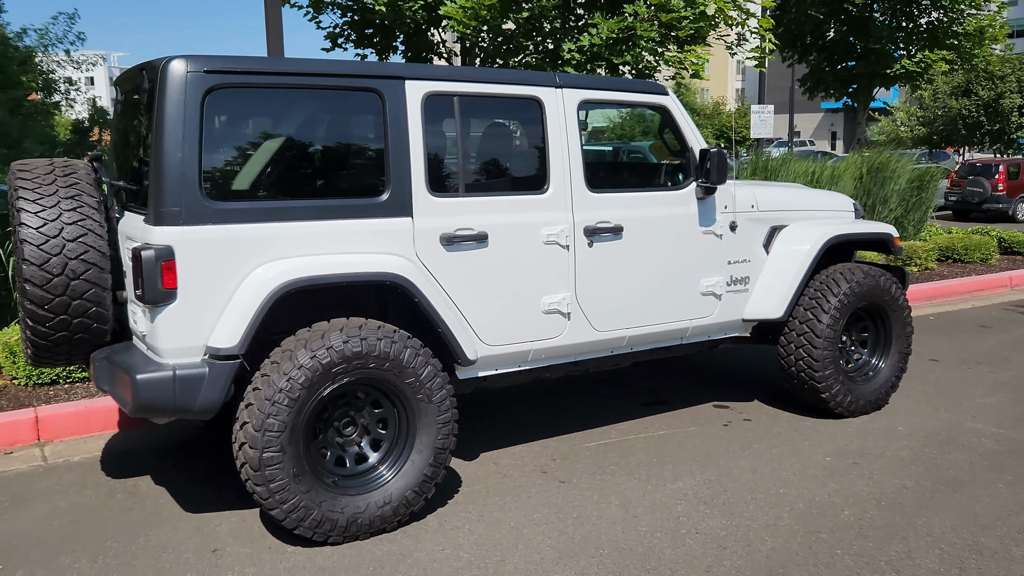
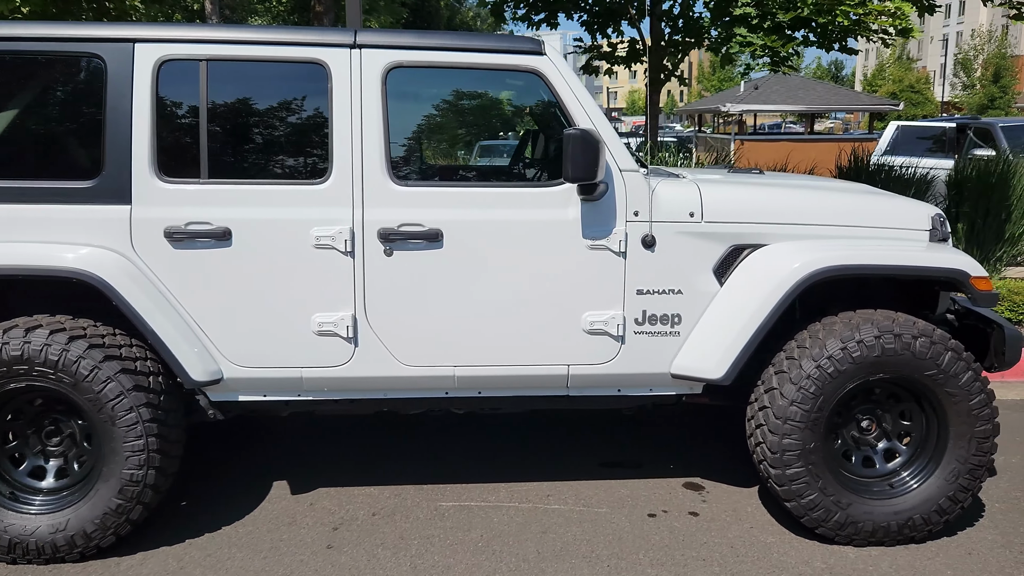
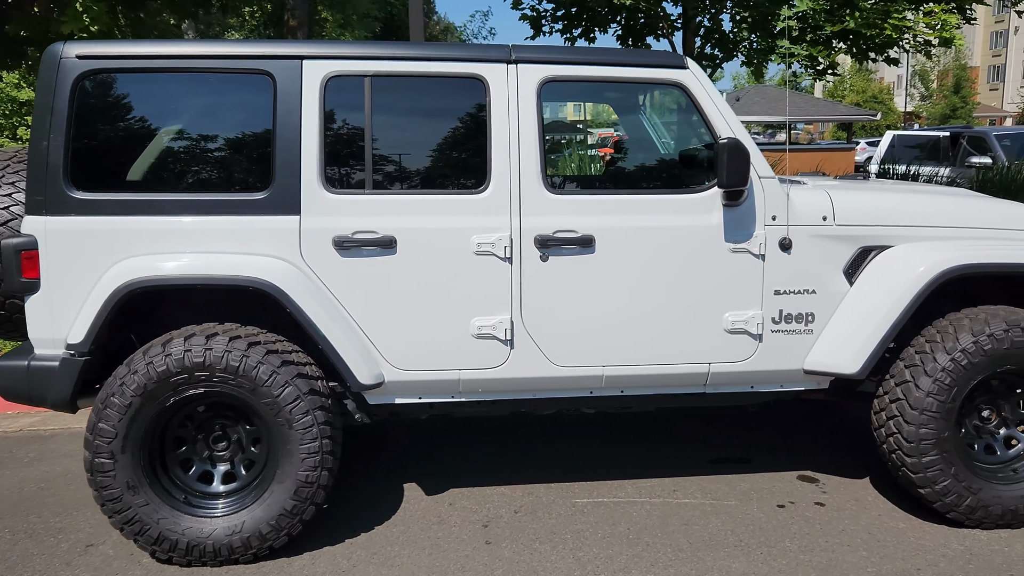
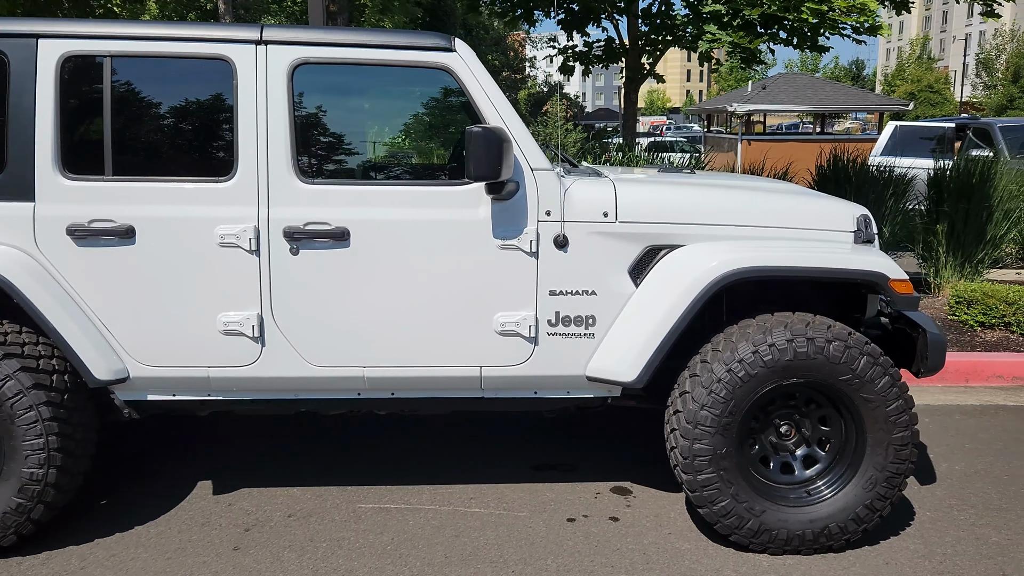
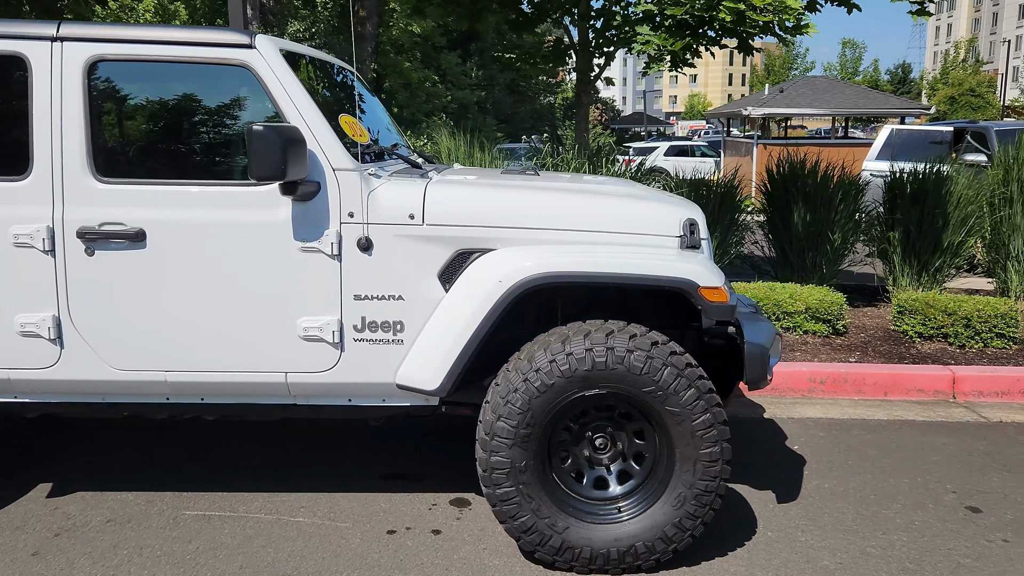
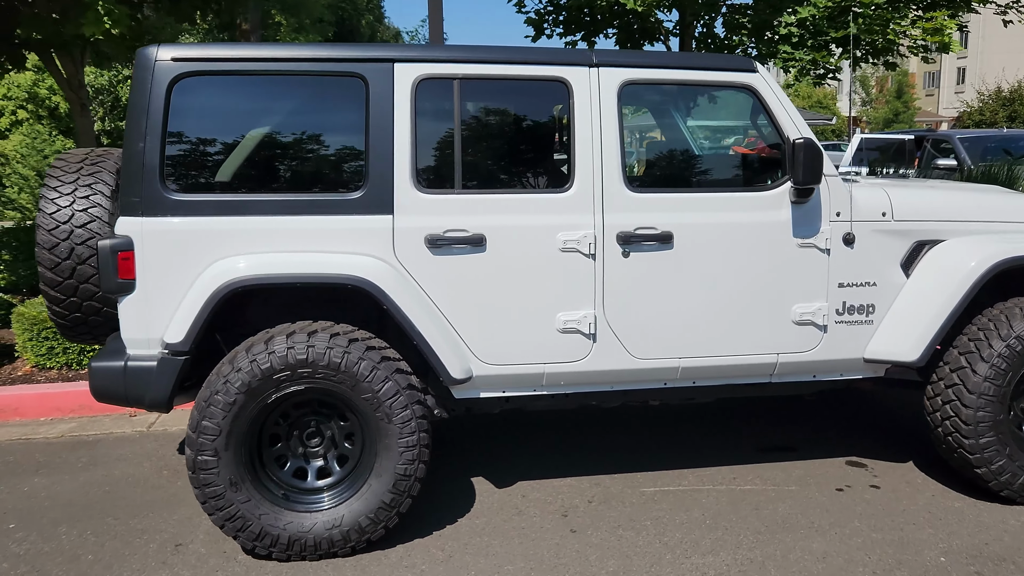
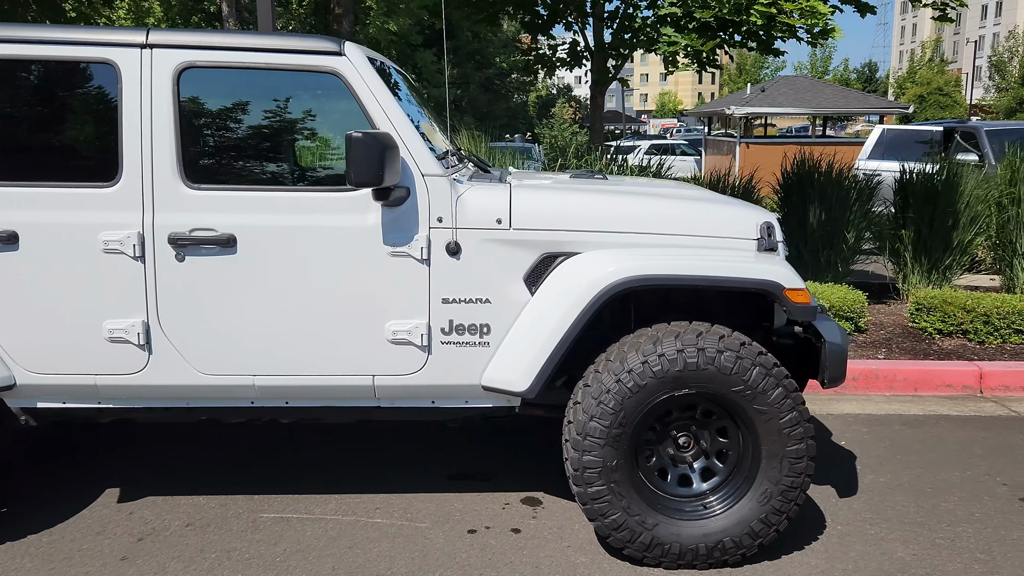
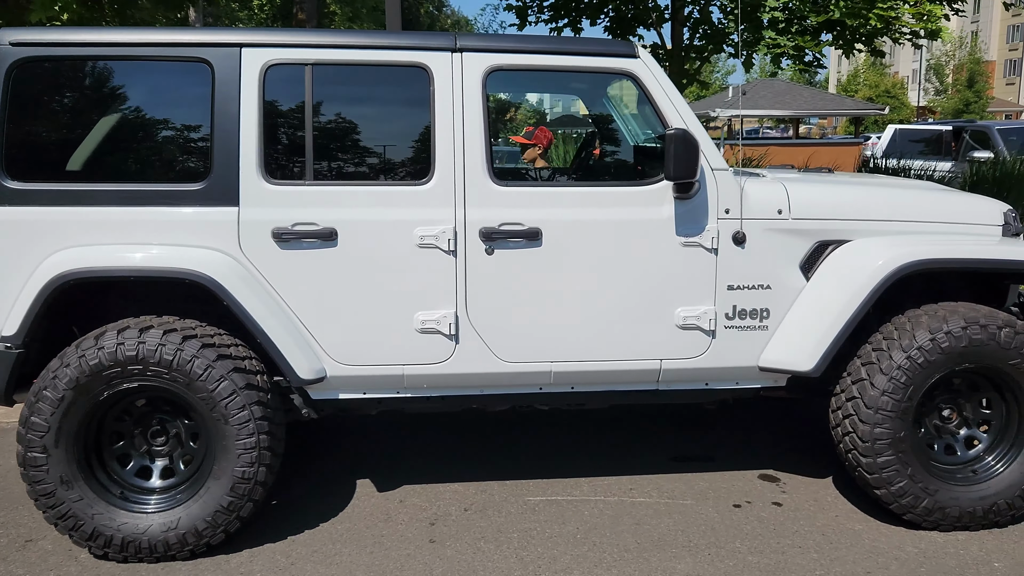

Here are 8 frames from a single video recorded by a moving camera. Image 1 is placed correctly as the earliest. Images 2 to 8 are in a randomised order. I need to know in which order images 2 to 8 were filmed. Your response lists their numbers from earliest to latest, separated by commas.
6, 3, 8, 2, 4, 7, 5
